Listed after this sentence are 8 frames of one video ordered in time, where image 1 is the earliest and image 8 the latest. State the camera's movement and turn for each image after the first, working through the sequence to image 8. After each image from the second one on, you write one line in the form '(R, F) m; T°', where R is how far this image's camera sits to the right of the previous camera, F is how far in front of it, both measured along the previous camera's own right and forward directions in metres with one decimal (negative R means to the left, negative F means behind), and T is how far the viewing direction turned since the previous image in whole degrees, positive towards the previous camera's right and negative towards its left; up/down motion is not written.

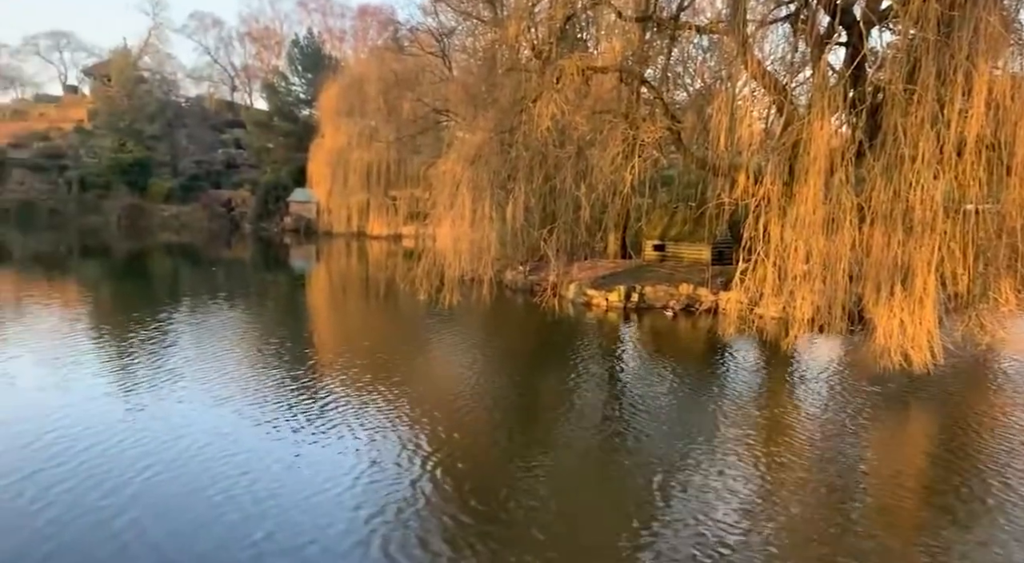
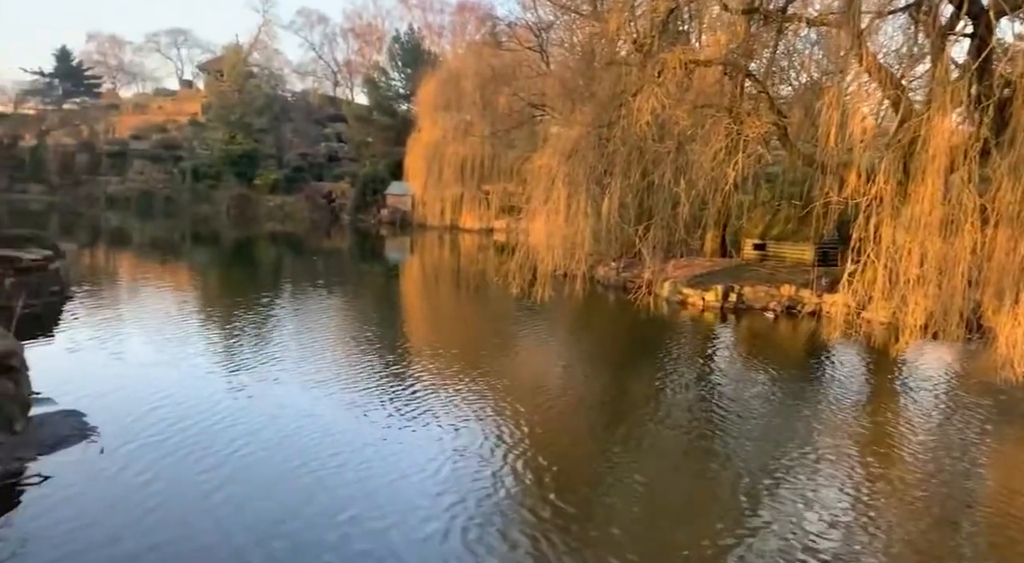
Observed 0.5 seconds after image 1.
(0.0, +0.1) m; -6°
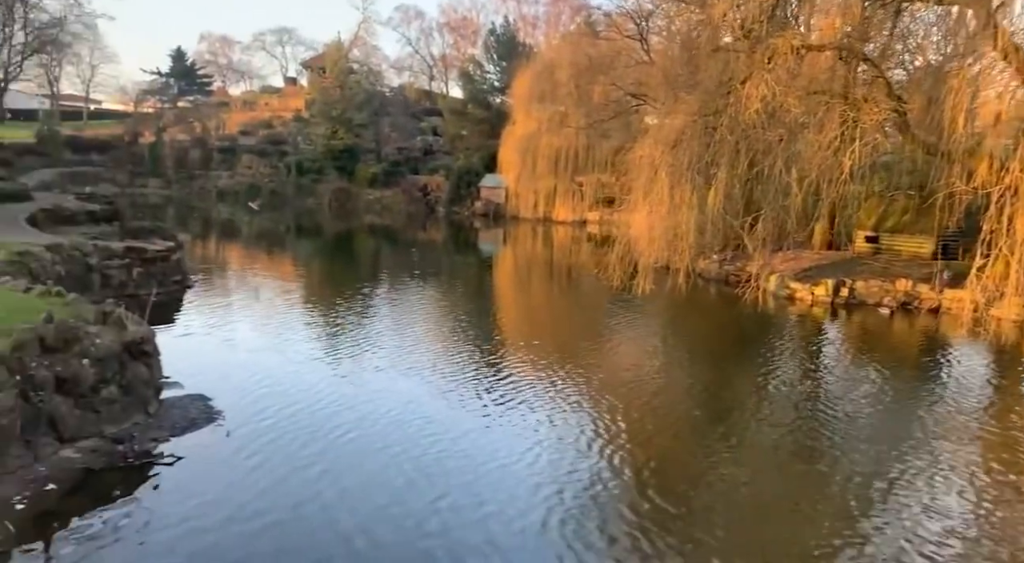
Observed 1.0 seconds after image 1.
(-0.1, 0.0) m; -6°
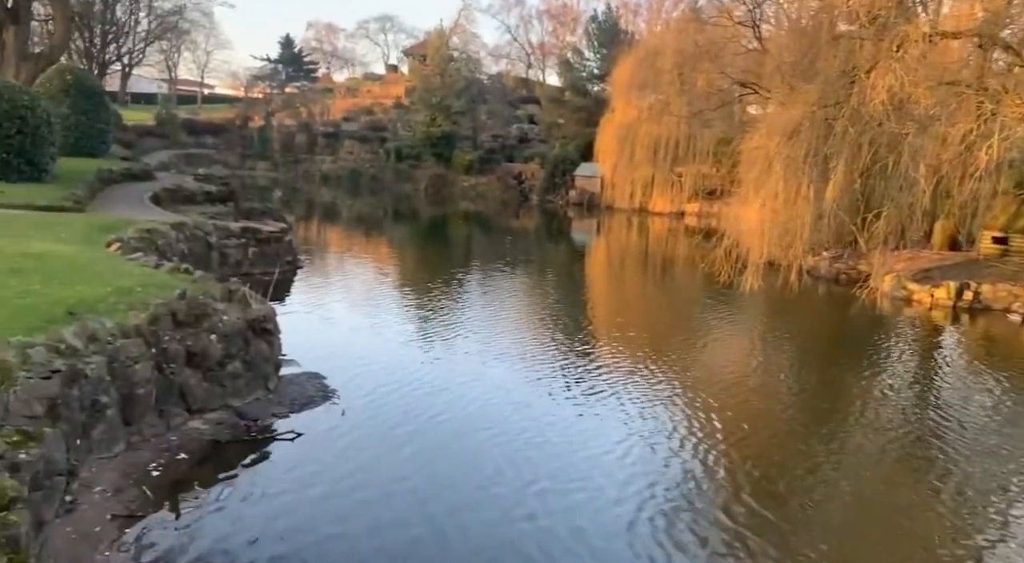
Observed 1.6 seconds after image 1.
(-0.2, 0.0) m; -6°
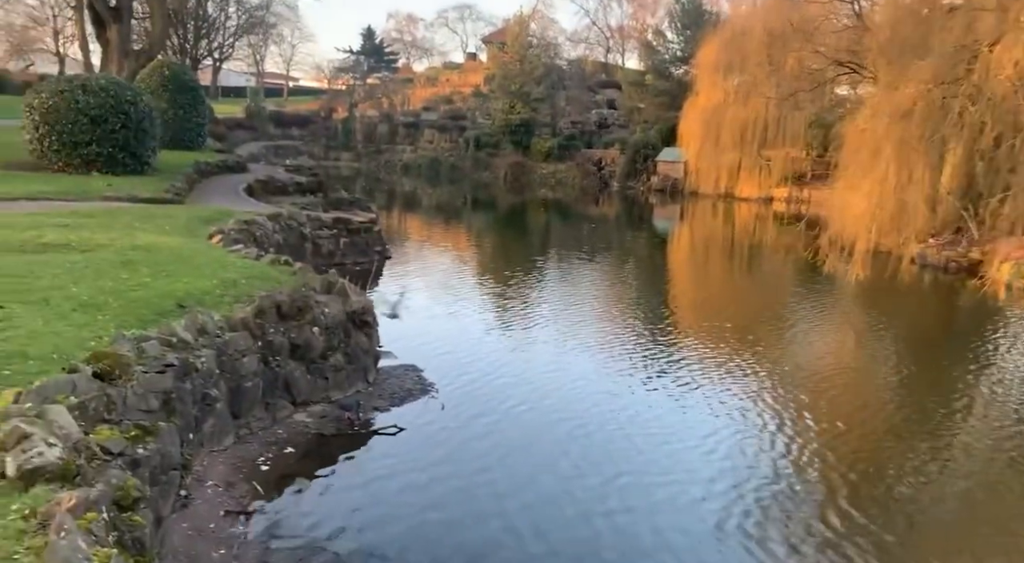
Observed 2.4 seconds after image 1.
(-0.2, +0.2) m; -5°
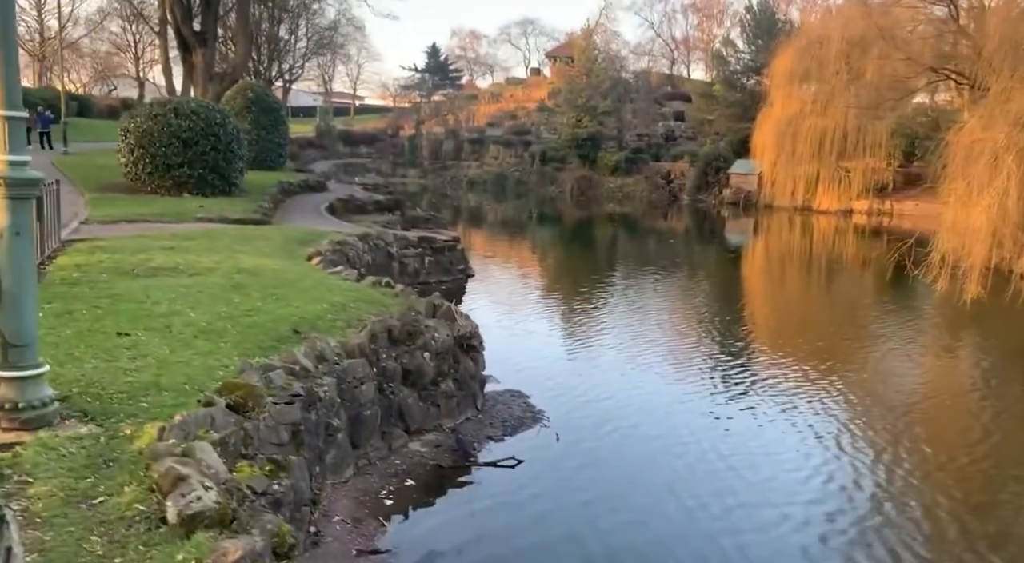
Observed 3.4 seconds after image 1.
(-0.4, +0.2) m; -4°
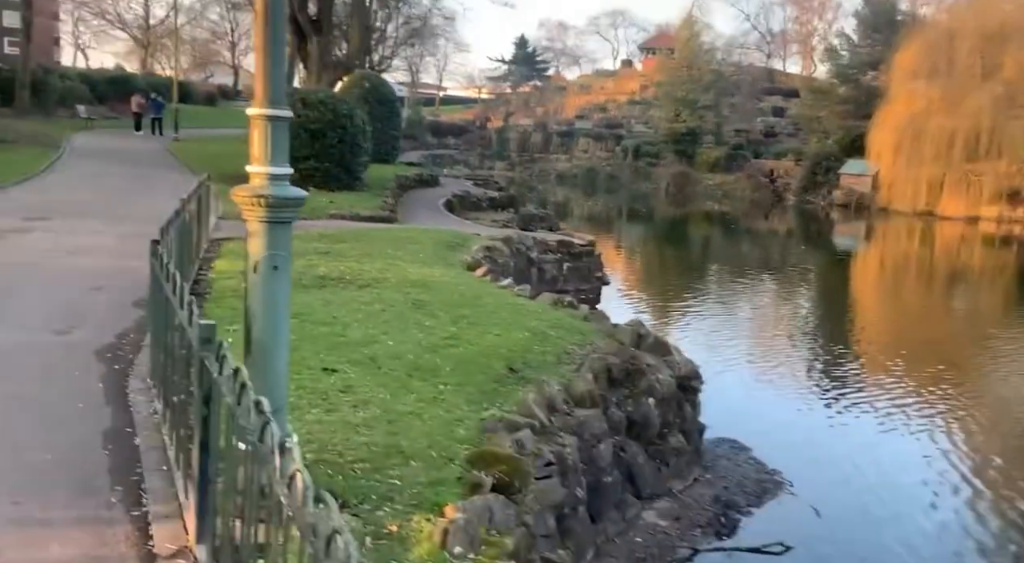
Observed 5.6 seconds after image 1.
(-1.2, +0.9) m; -5°
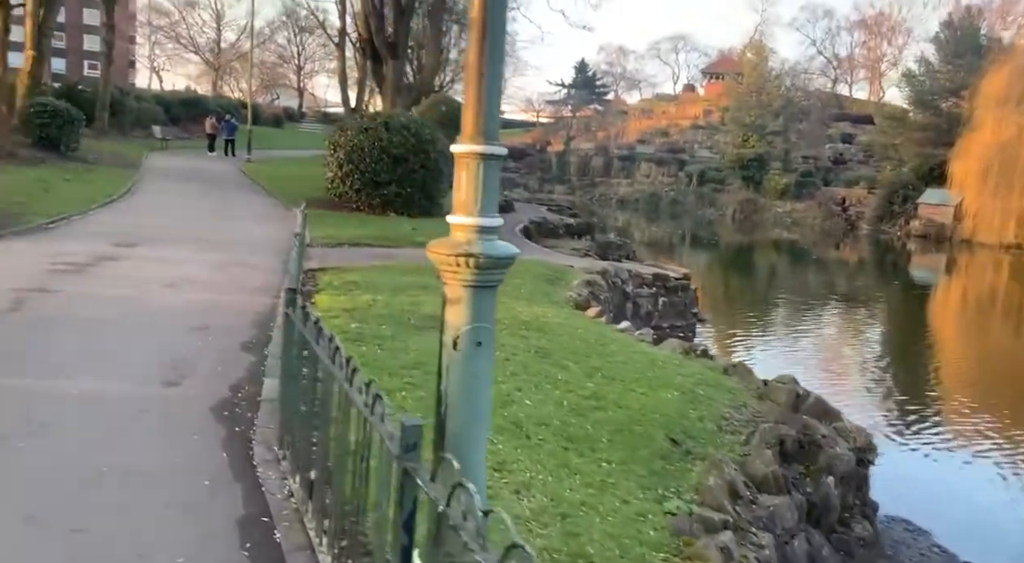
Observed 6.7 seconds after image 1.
(-0.6, +0.7) m; -4°
